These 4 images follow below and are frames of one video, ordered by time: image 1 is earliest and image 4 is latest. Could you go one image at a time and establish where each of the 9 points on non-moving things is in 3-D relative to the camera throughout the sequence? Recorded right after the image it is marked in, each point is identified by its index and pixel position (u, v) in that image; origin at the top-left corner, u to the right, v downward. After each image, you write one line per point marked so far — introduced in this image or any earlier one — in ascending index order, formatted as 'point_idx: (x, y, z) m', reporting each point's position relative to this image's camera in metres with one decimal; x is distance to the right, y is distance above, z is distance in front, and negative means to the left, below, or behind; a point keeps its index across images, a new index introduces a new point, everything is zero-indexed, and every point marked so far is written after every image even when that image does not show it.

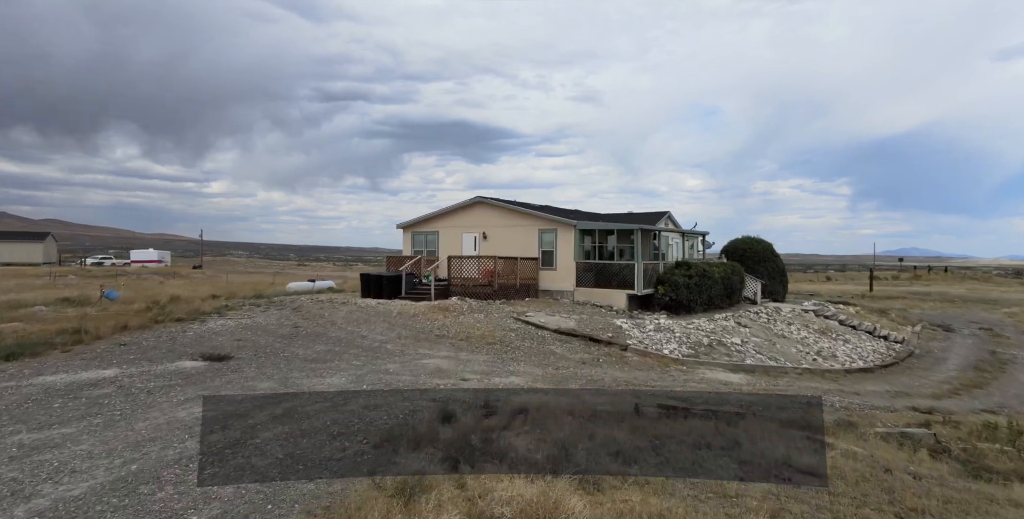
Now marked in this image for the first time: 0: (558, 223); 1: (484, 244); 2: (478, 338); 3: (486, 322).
0: (+1.4, +1.2, +17.5) m
1: (-1.0, +0.6, +18.7) m
2: (-0.6, -1.5, +11.7) m
3: (-0.5, -1.5, +12.9) m
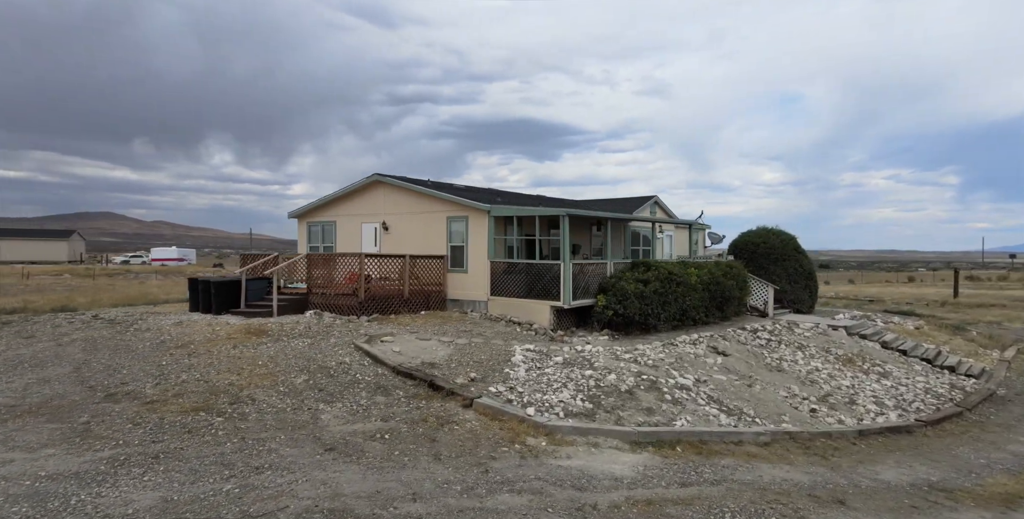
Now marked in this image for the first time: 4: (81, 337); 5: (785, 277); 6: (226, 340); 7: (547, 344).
0: (-1.1, +1.2, +13.1) m
1: (-3.3, +0.6, +14.5) m
2: (-3.7, -1.6, +7.5) m
3: (-3.5, -1.6, +8.8) m
4: (-6.3, -1.2, +8.2) m
5: (+8.5, -0.6, +17.0) m
6: (-4.8, -1.5, +8.9) m
7: (+0.7, -1.7, +11.1) m
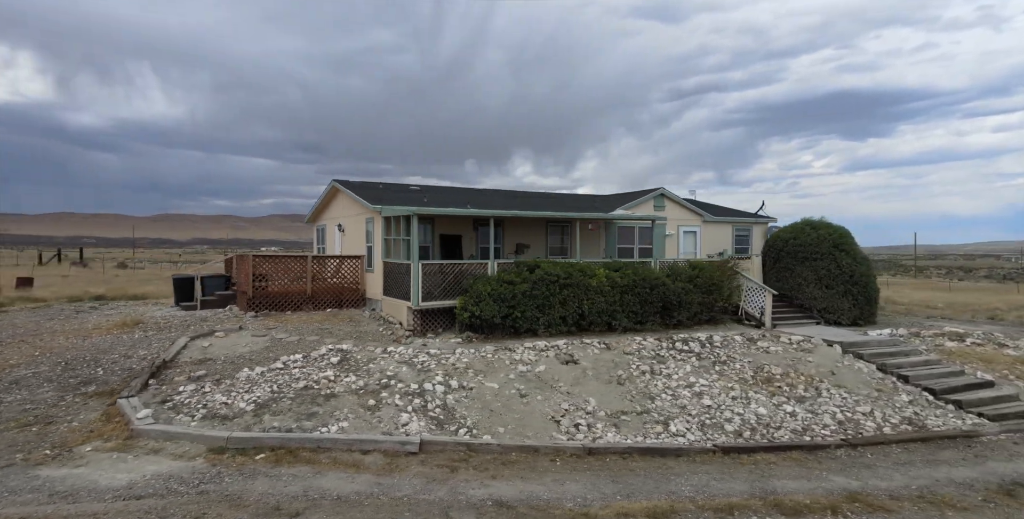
0: (-3.4, +1.2, +13.3) m
1: (-4.8, +0.5, +15.6) m
2: (-8.2, -1.6, +9.5) m
3: (-7.4, -1.6, +10.4) m
4: (-10.3, -1.3, +11.2) m
5: (+6.9, -0.4, +12.6) m
6: (-8.6, -1.5, +11.2) m
7: (-2.6, -1.6, +10.6) m
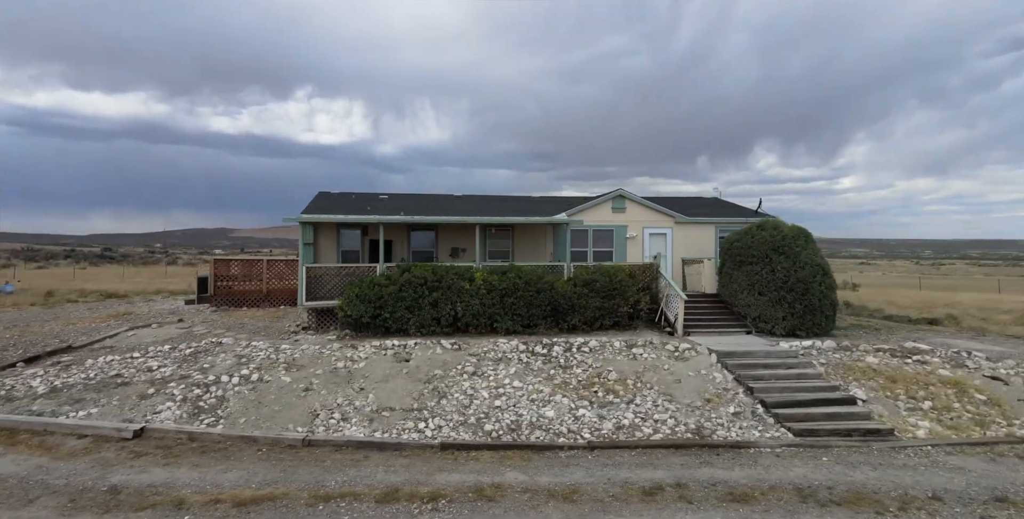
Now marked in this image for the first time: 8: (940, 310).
0: (-5.2, +1.0, +13.7) m
1: (-6.0, +0.2, +16.2) m
2: (-10.8, -1.6, +10.9) m
3: (-9.8, -1.6, +11.7) m
4: (-12.4, -1.5, +13.1) m
5: (+4.6, -0.3, +10.4) m
6: (-10.7, -1.7, +12.7) m
7: (-5.1, -1.6, +10.8) m
8: (+13.7, -1.7, +17.6) m
